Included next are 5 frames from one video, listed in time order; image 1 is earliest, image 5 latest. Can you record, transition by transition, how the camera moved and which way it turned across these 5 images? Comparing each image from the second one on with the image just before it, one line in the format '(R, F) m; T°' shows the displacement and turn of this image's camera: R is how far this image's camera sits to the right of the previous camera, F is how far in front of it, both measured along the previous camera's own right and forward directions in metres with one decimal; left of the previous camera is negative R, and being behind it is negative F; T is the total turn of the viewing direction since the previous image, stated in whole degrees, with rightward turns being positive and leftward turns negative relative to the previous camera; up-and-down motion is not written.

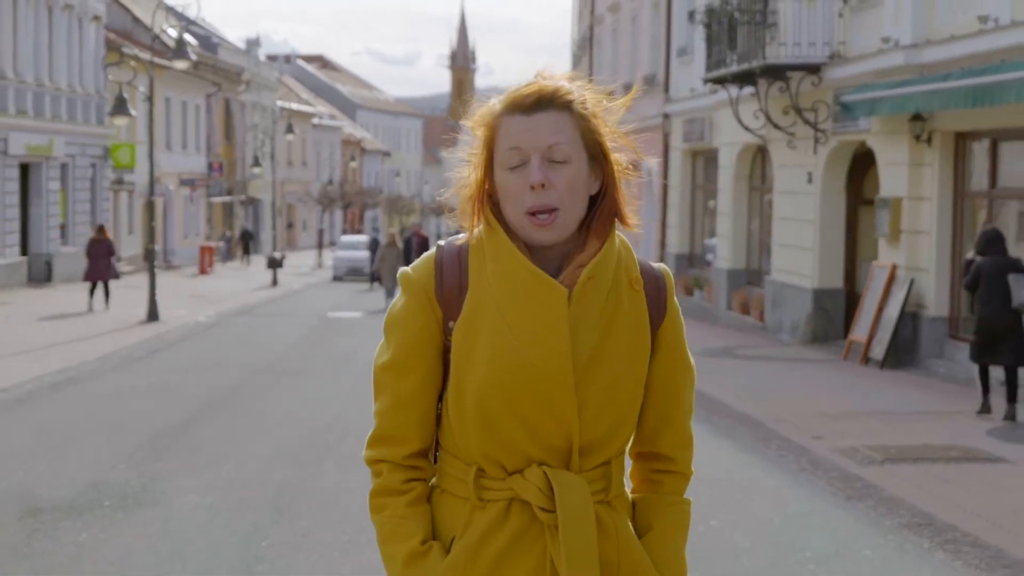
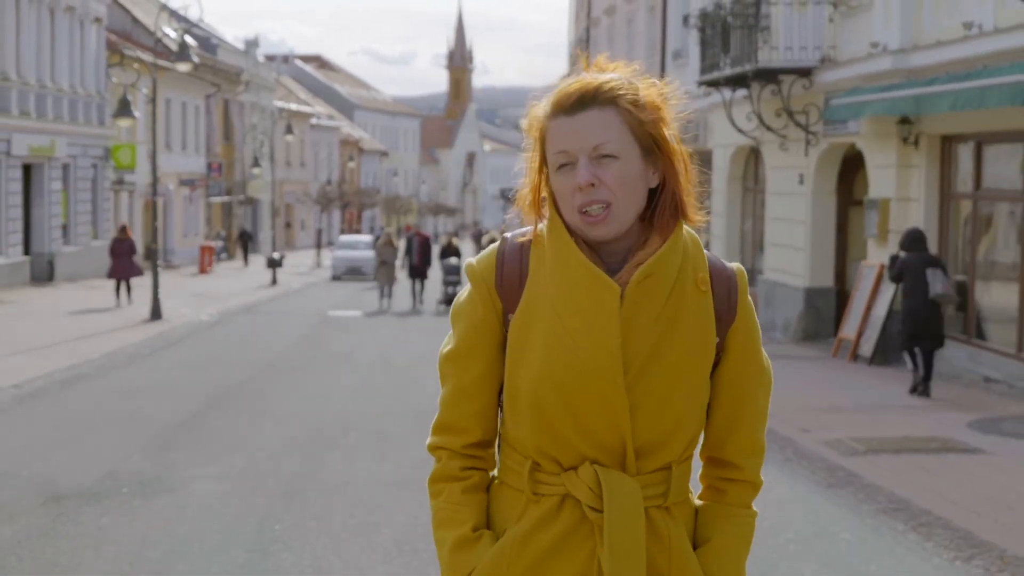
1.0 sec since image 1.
(0.0, -0.4) m; 0°
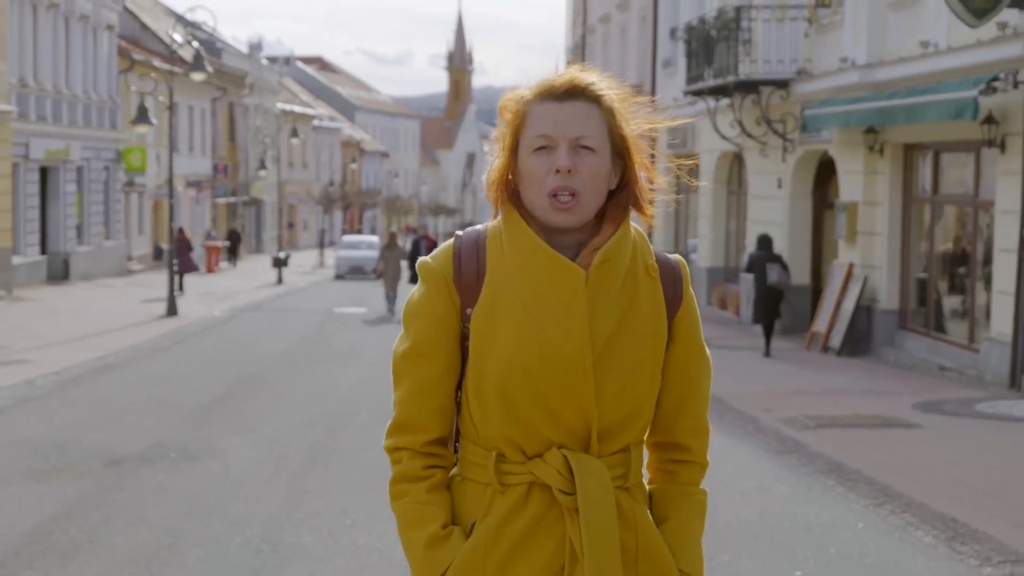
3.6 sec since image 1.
(0.0, -1.4) m; 0°
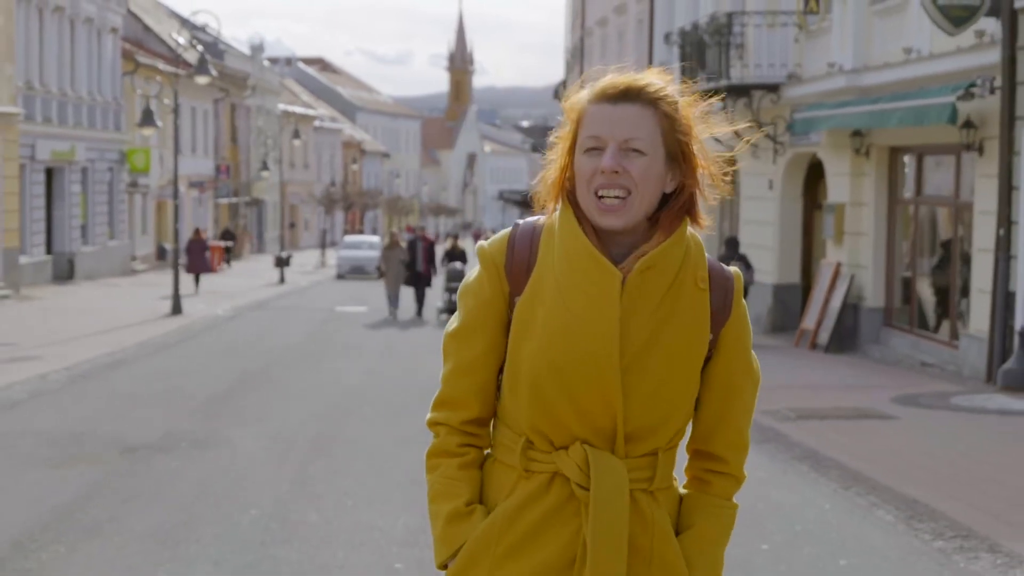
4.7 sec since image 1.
(+0.1, -0.6) m; 0°
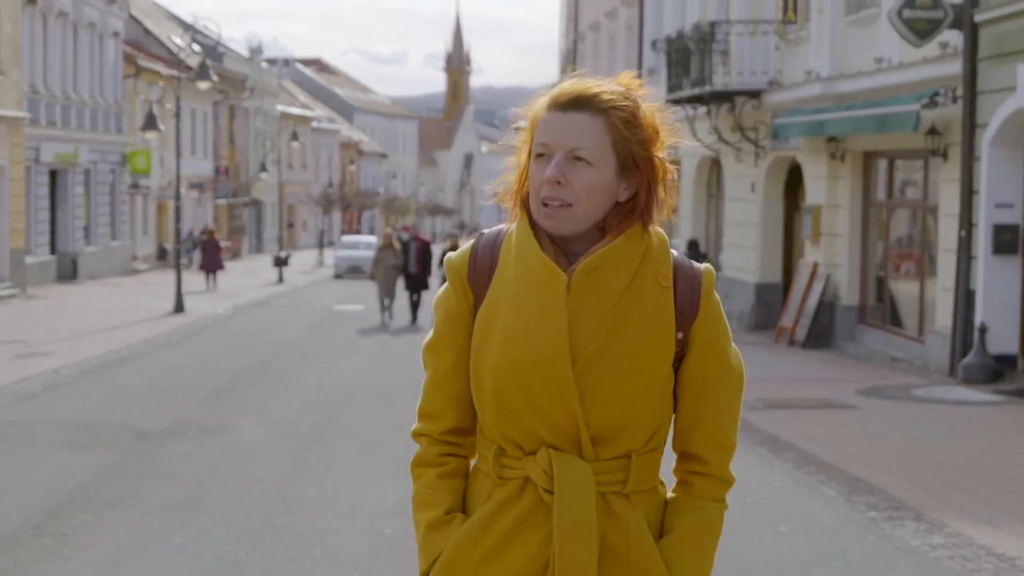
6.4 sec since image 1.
(+0.1, -0.8) m; 0°
